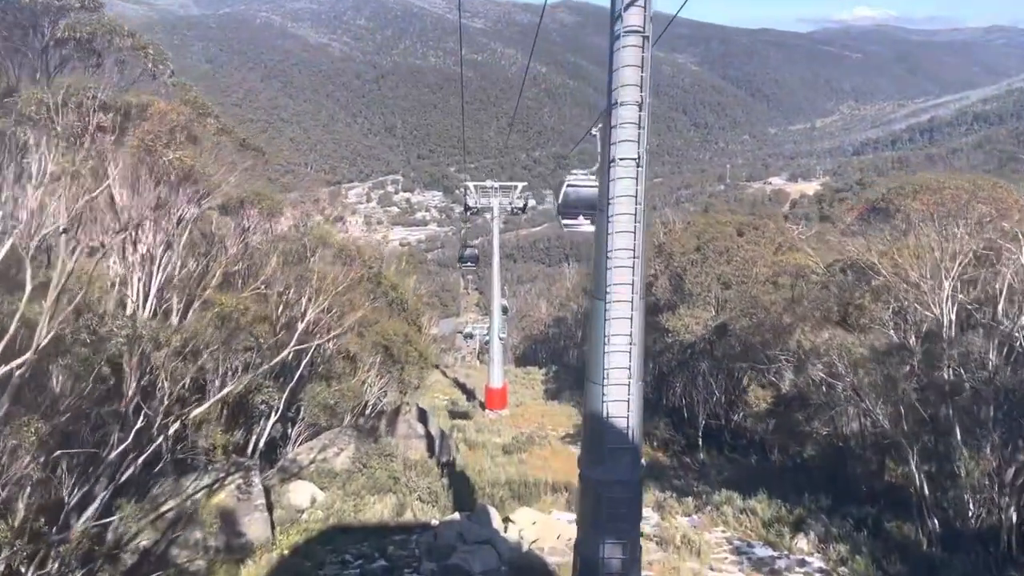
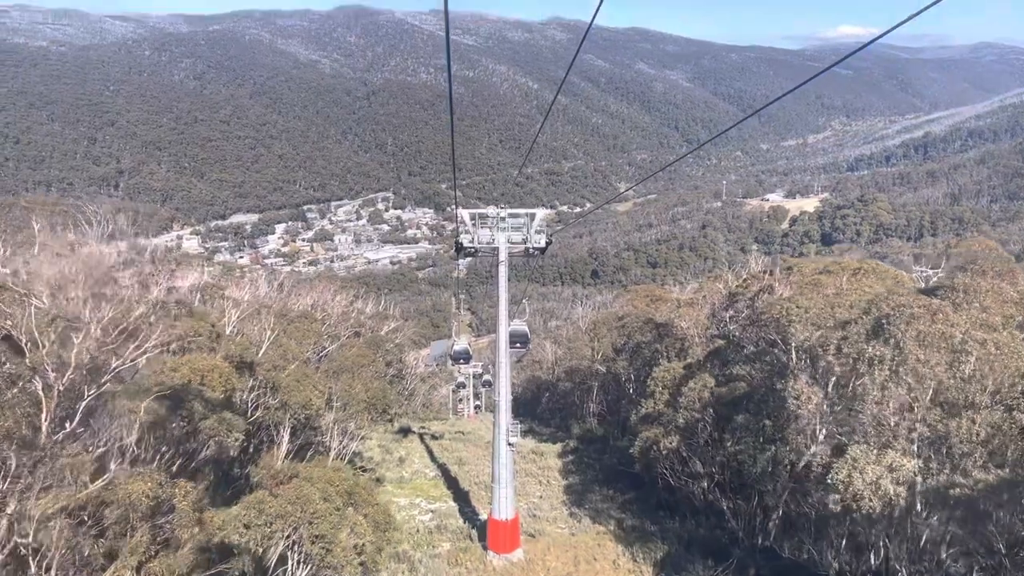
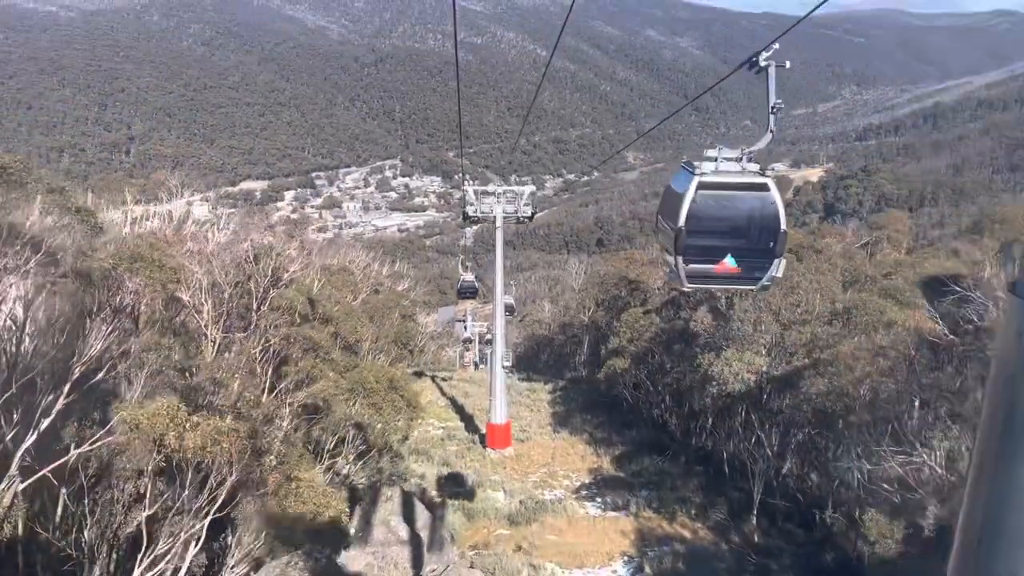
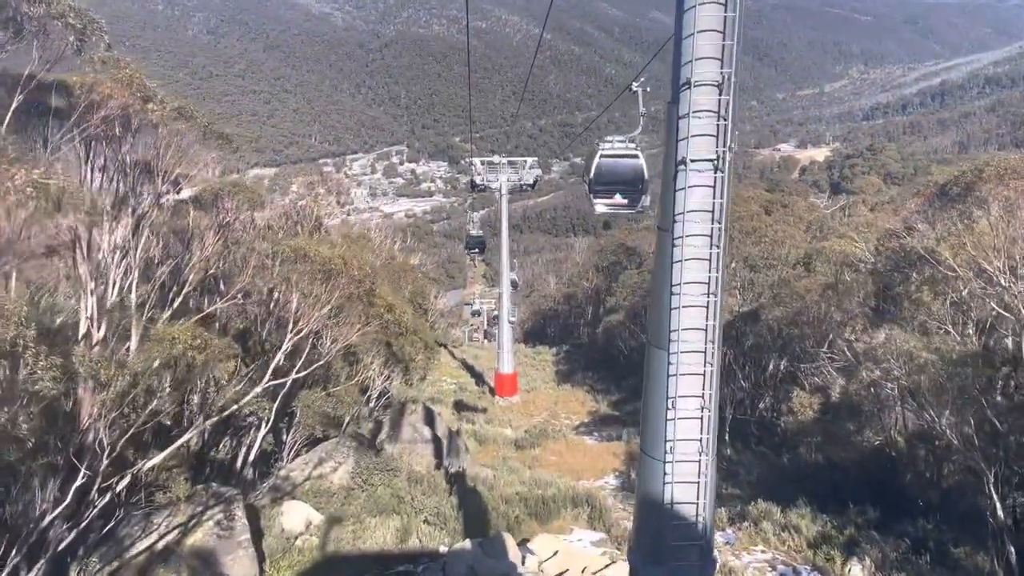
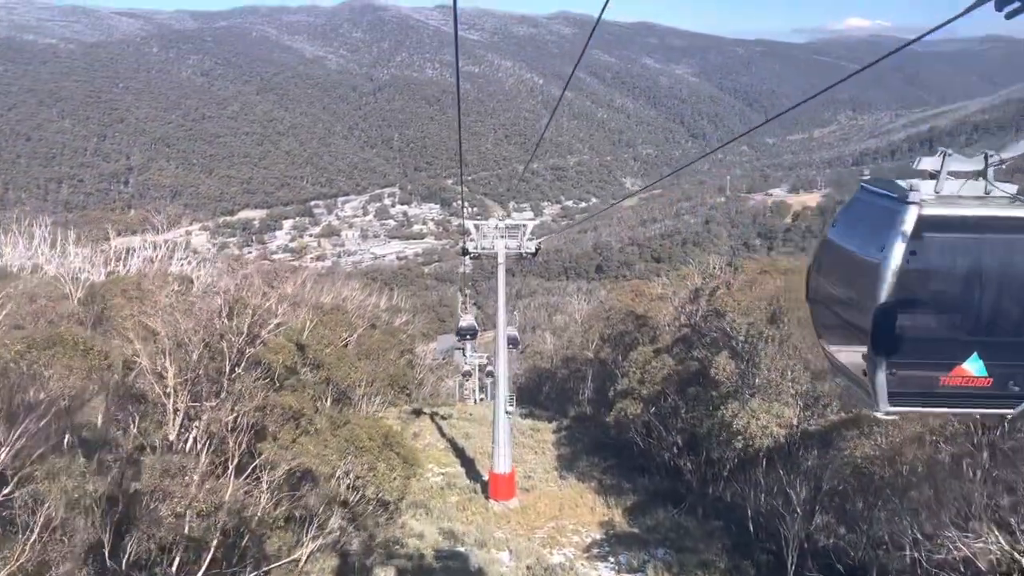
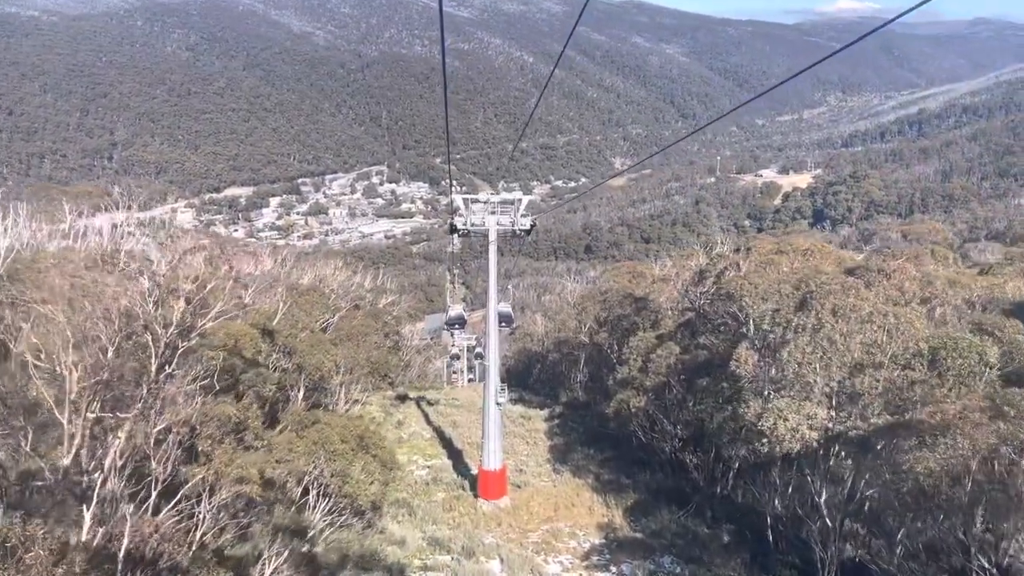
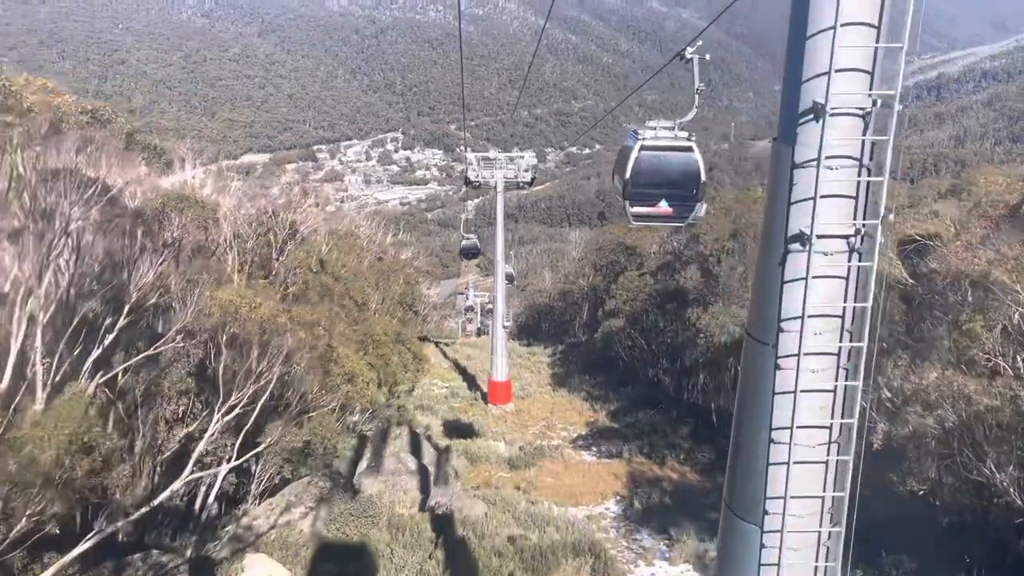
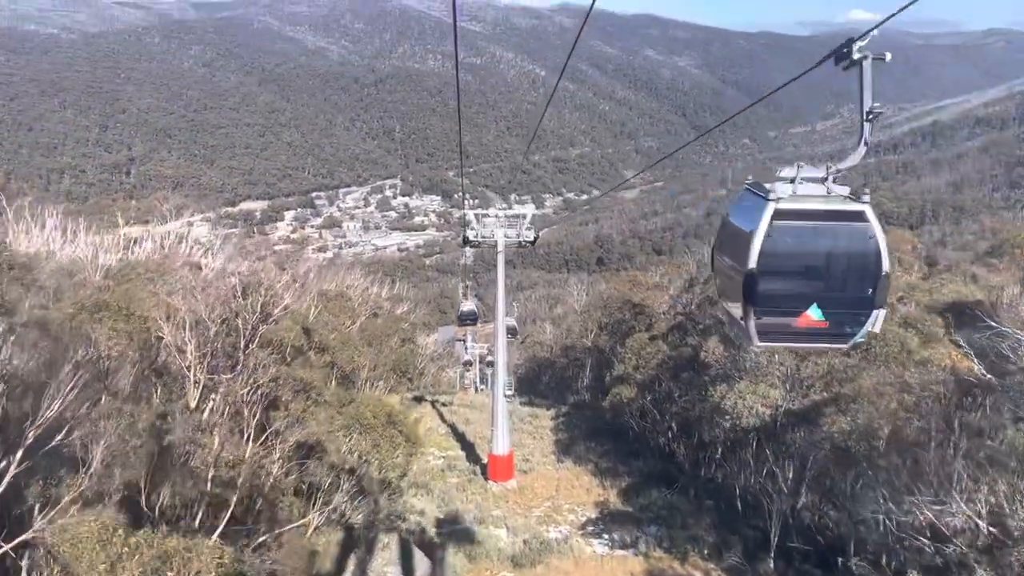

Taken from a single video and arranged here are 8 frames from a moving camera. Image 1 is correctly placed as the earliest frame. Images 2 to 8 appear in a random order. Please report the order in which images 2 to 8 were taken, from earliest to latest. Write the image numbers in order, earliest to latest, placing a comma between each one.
4, 7, 3, 8, 5, 6, 2
